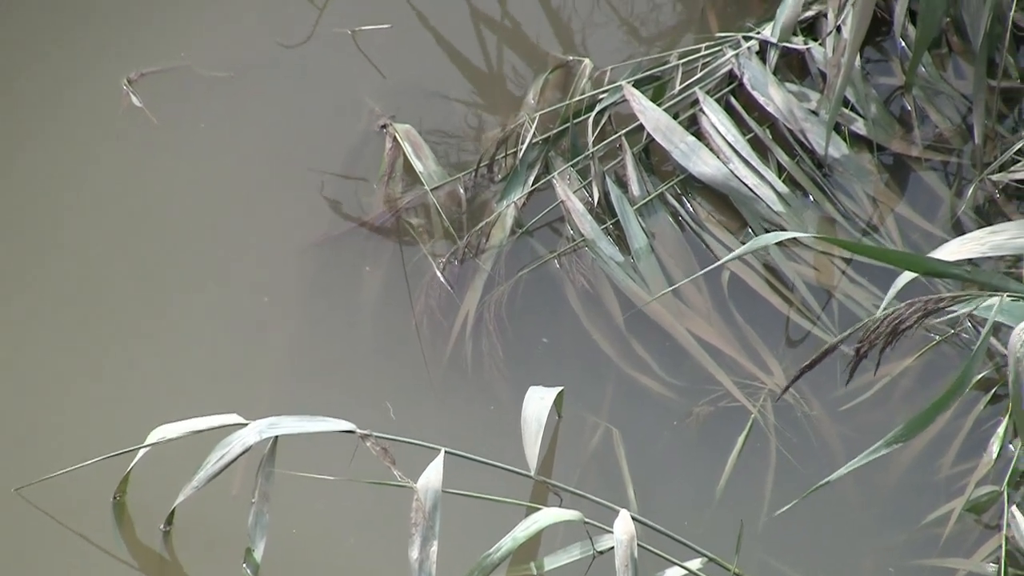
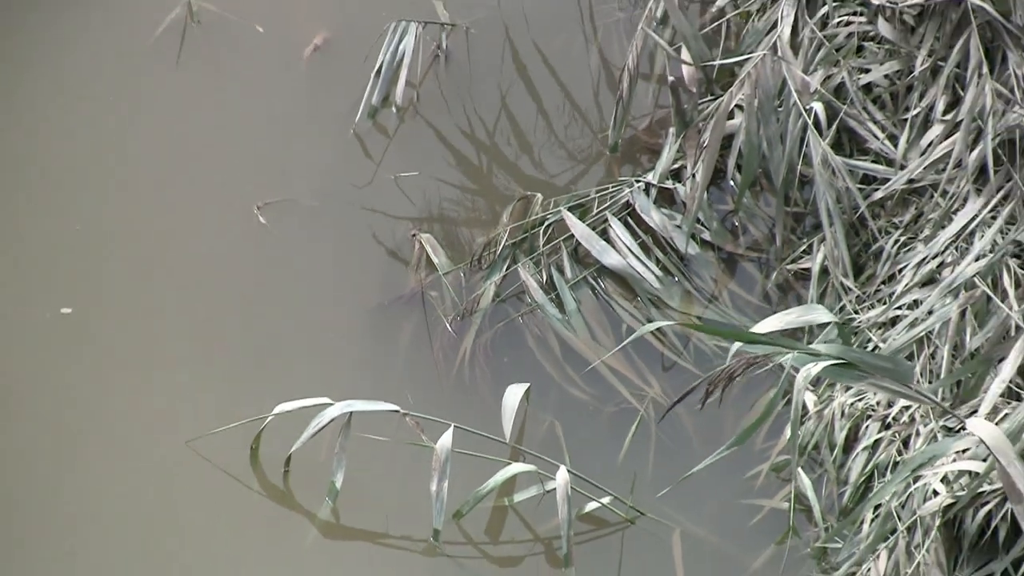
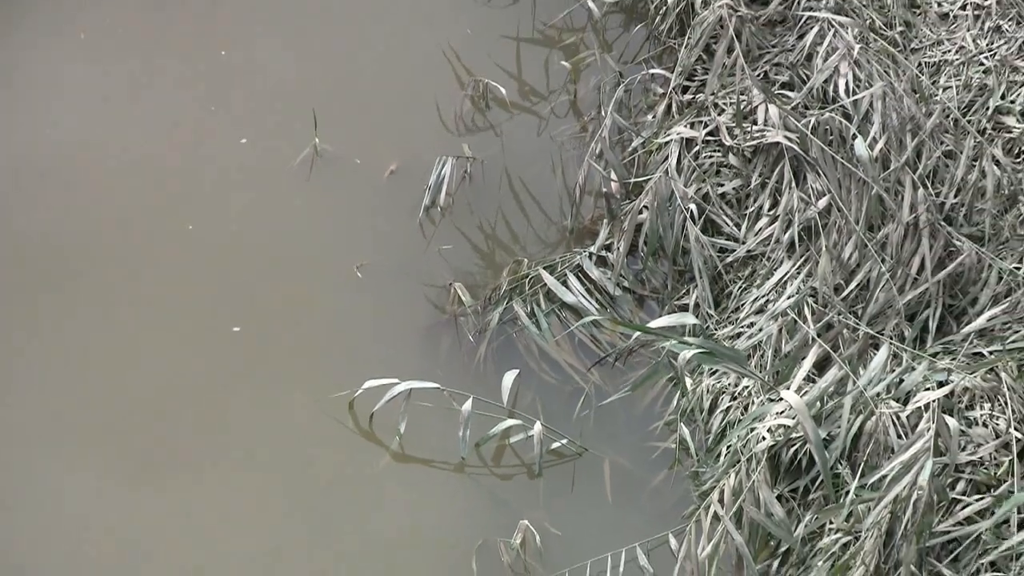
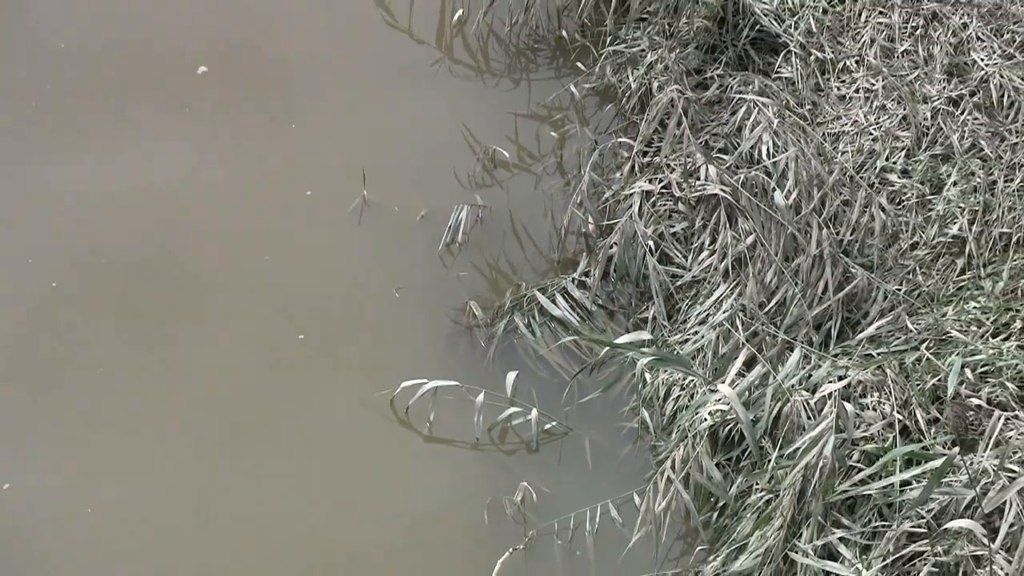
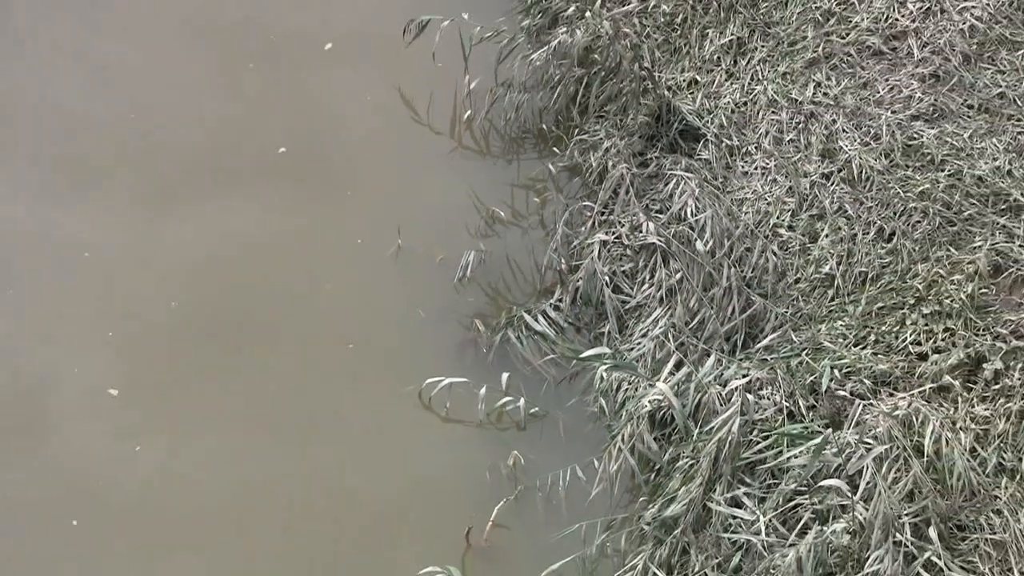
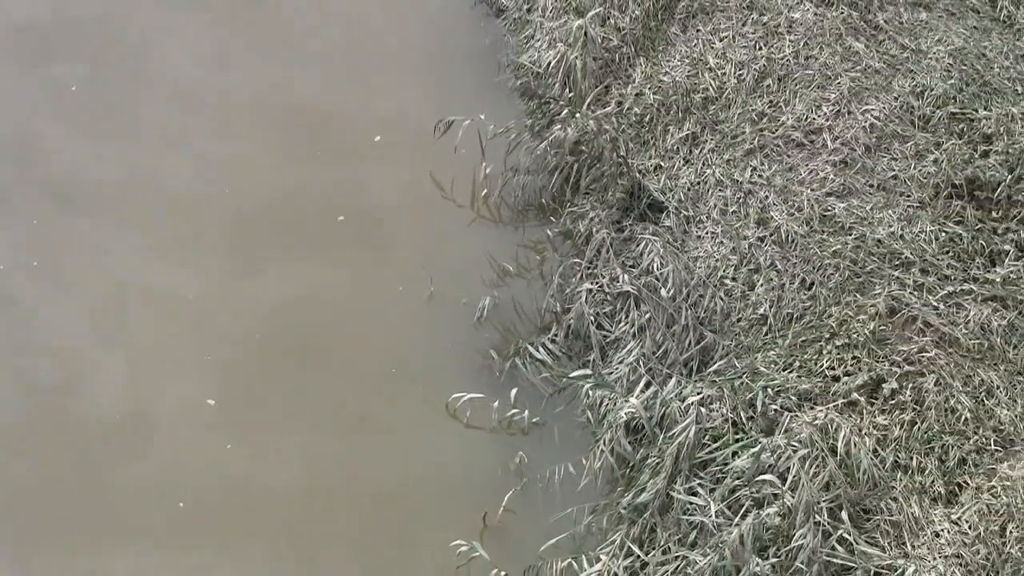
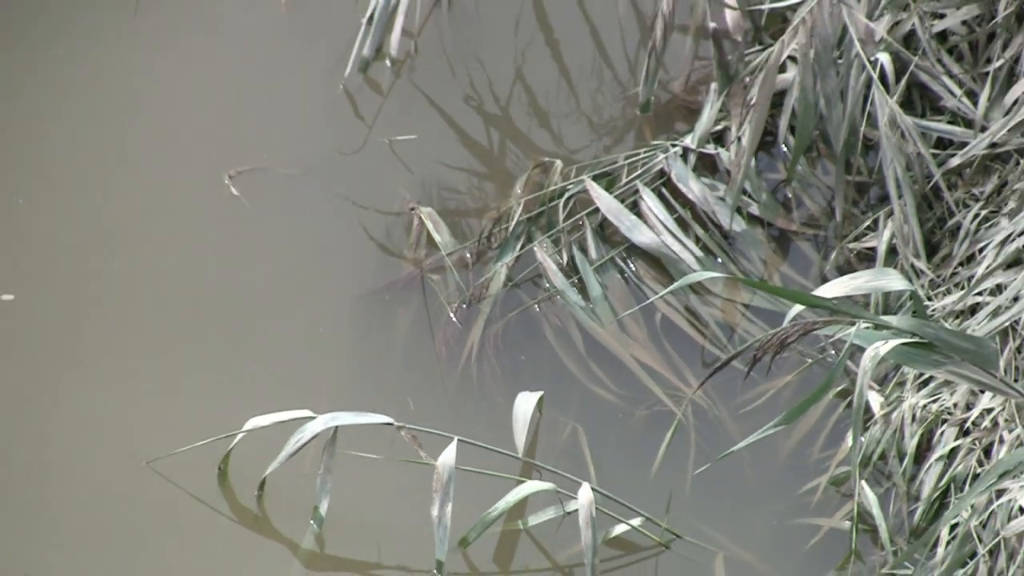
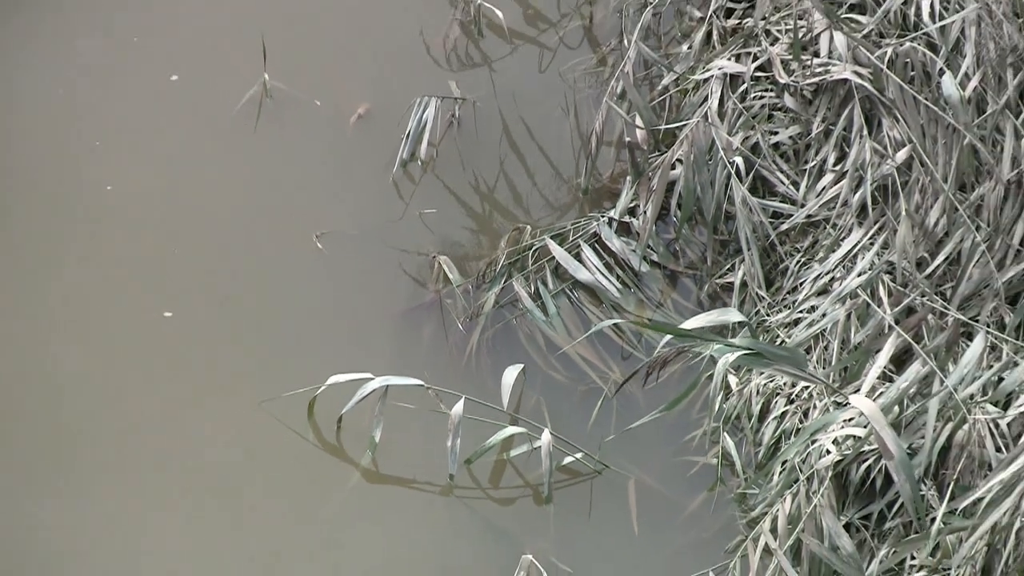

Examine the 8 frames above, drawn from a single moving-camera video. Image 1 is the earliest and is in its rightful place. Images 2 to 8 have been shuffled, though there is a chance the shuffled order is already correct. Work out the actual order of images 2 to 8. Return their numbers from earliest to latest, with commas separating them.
7, 2, 8, 3, 4, 5, 6
